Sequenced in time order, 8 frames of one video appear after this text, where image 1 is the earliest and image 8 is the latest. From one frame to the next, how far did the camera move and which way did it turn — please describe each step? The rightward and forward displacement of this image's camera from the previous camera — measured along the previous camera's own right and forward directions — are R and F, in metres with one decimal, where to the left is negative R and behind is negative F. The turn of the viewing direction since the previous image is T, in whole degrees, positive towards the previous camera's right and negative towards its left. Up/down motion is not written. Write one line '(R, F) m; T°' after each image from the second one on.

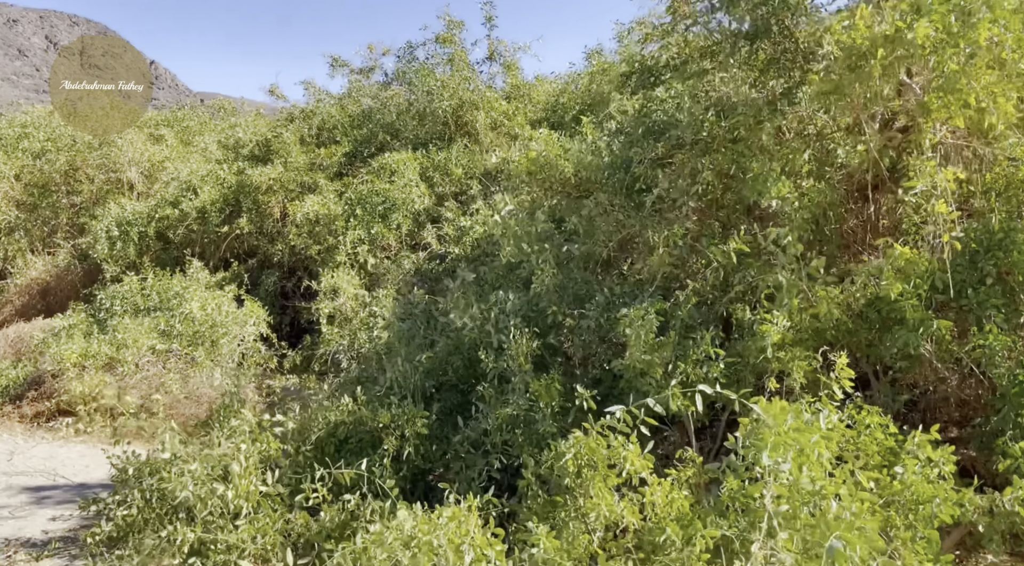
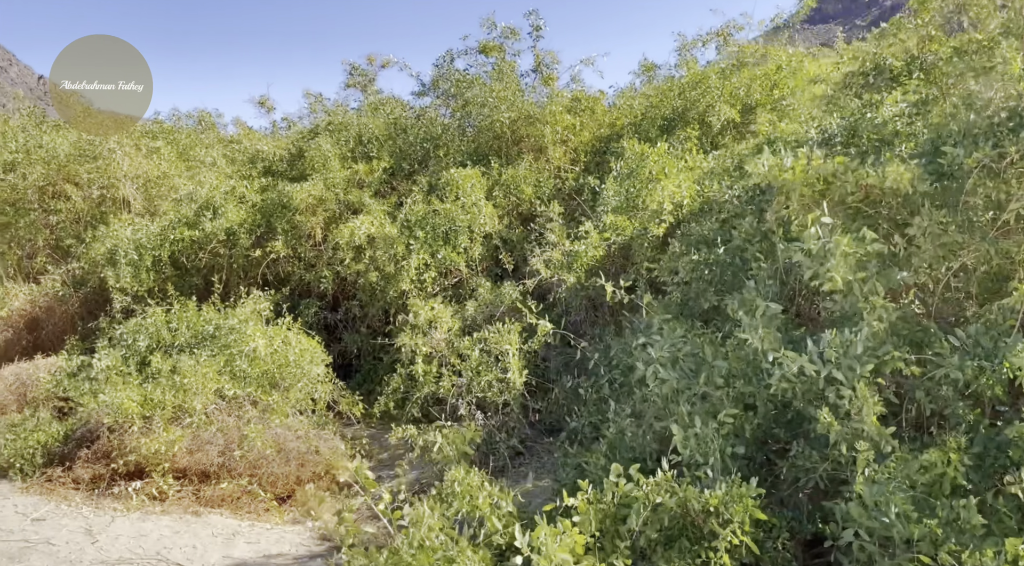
(-1.4, +0.8) m; +5°
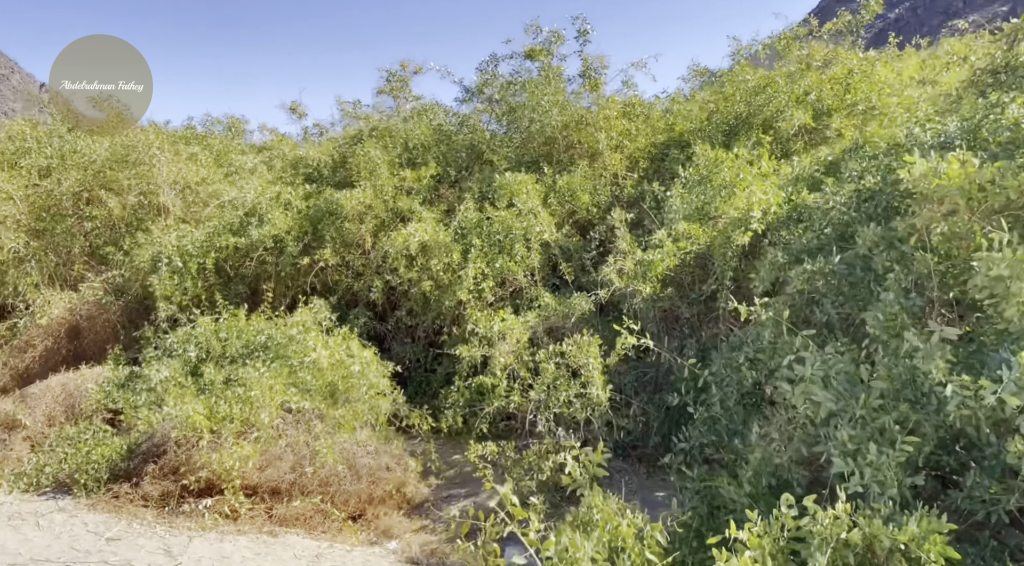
(-0.5, +0.2) m; -1°
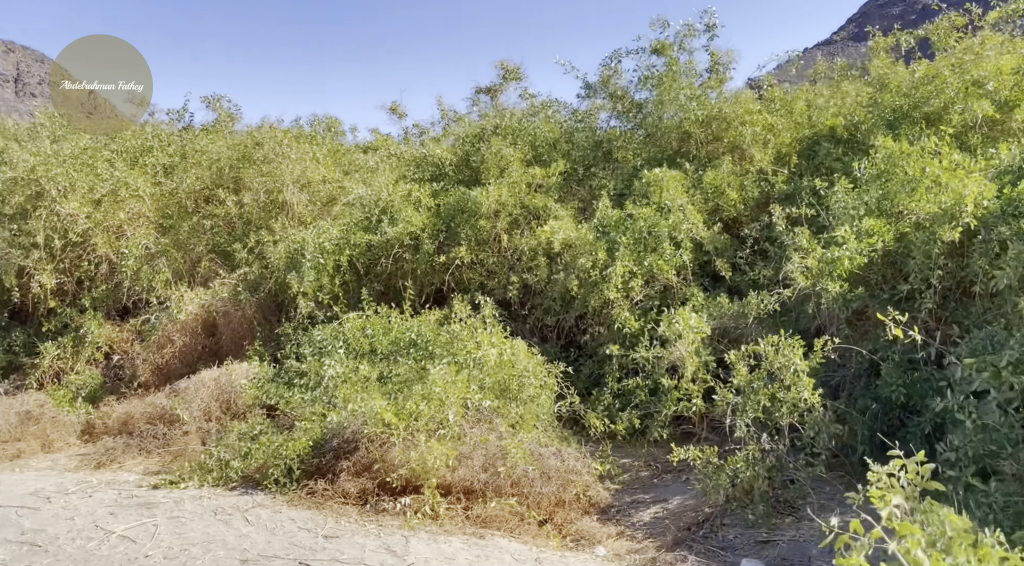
(-0.9, +0.1) m; -4°
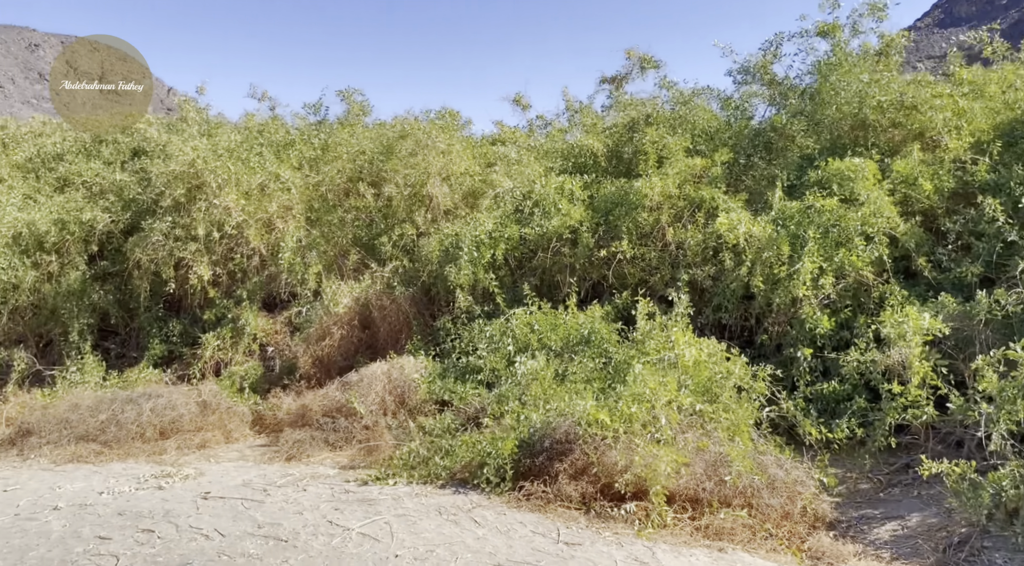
(-0.8, +0.2) m; -6°
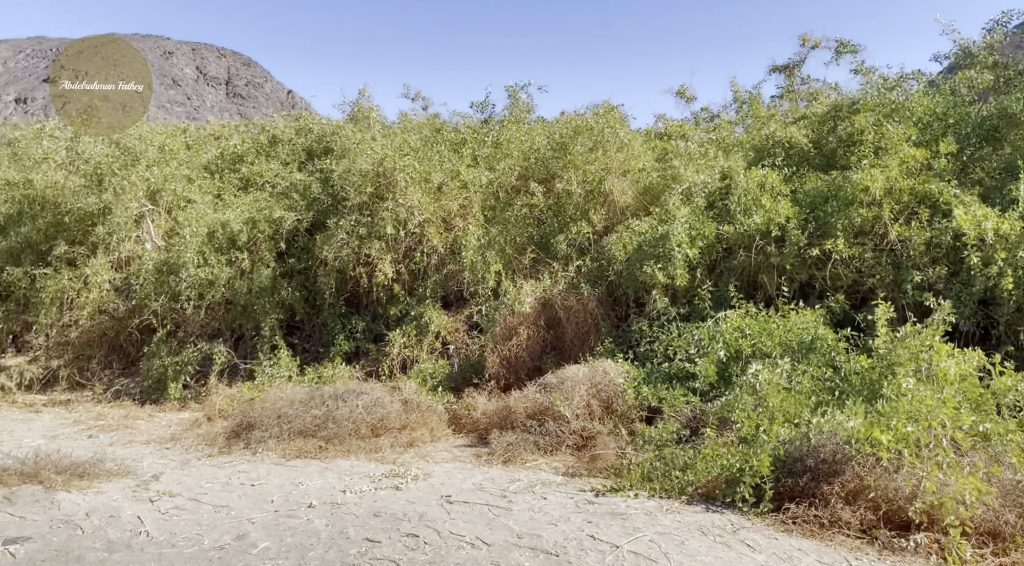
(-0.7, +0.2) m; -9°
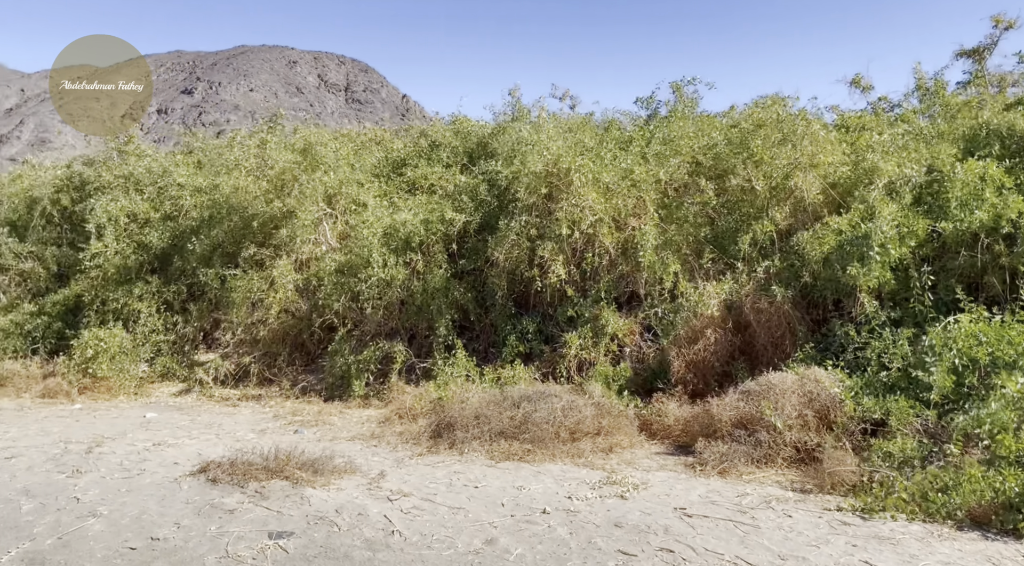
(-0.6, +0.1) m; -9°
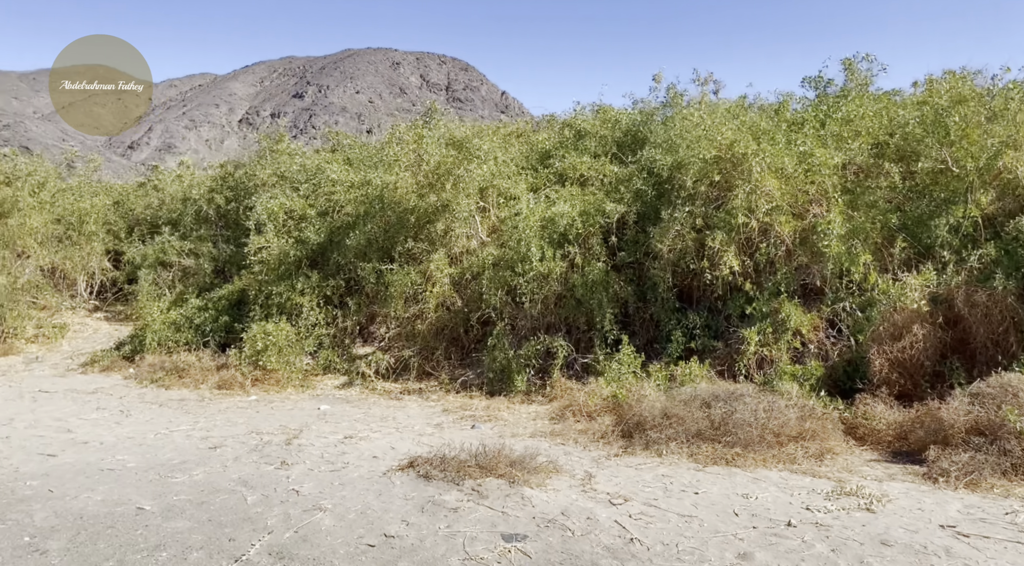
(-0.6, +0.3) m; -8°
